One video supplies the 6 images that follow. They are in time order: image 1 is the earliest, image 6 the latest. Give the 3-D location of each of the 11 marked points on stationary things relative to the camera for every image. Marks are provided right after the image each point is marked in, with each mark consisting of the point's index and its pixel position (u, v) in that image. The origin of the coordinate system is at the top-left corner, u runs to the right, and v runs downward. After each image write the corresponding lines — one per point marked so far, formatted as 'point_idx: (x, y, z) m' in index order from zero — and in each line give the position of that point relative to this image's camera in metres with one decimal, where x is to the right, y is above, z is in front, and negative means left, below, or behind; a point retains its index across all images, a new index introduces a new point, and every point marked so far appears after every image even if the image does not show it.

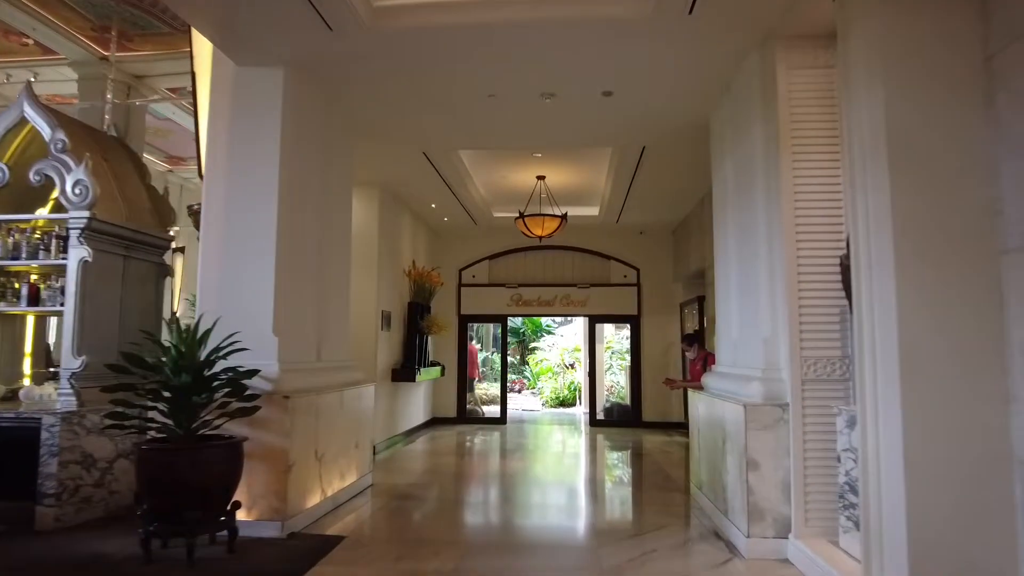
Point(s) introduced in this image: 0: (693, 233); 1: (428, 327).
0: (+2.4, +0.7, +9.6) m
1: (-1.1, -0.5, +9.4) m
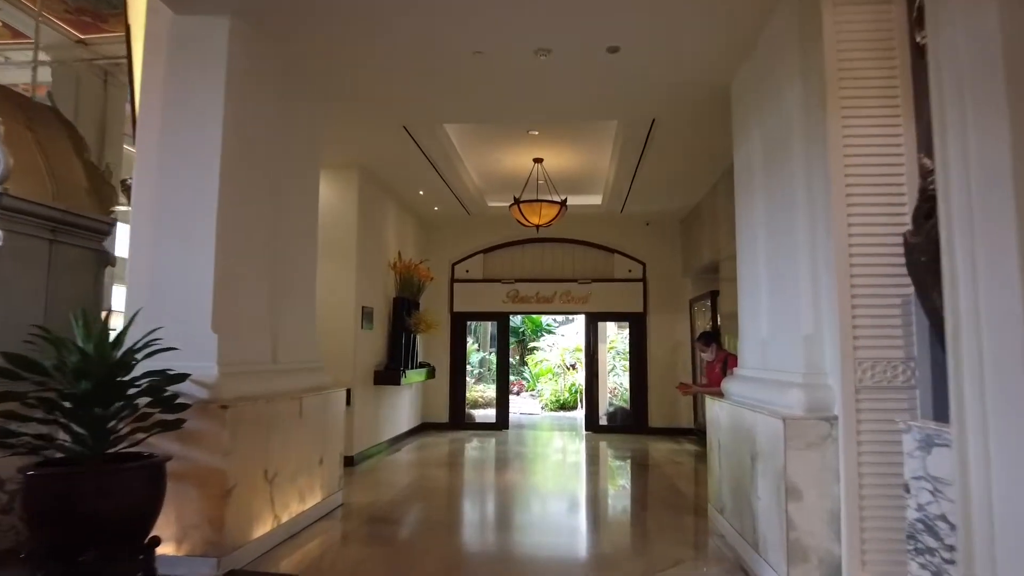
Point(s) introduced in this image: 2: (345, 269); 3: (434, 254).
0: (+2.4, +0.8, +8.8) m
1: (-1.2, -0.5, +8.7) m
2: (-1.7, +0.2, +7.4) m
3: (-1.2, +0.5, +10.8) m
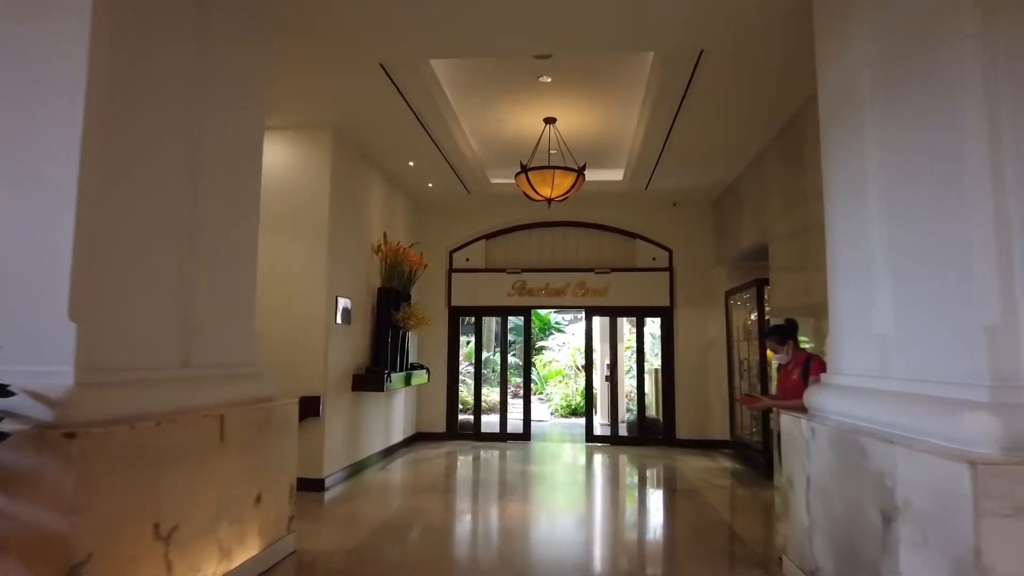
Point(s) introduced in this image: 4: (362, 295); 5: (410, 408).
0: (+2.4, +0.9, +7.5) m
1: (-1.1, -0.3, +7.3) m
2: (-1.7, +0.3, +6.1) m
3: (-1.1, +0.6, +9.4) m
4: (-1.4, -0.1, +6.9) m
5: (-1.3, -1.5, +8.9) m
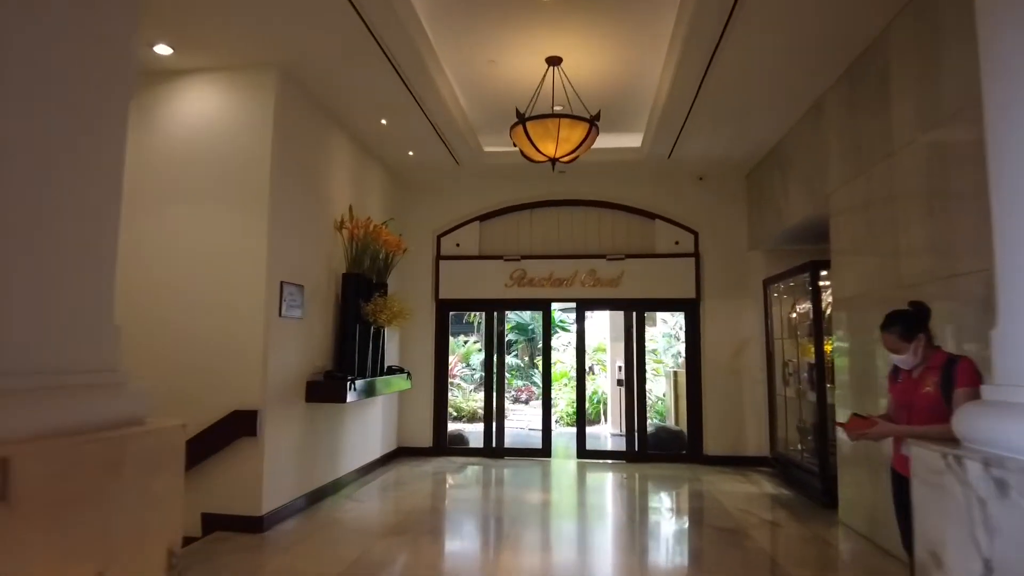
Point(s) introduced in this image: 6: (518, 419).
0: (+2.4, +1.0, +6.1) m
1: (-1.1, -0.2, +6.0) m
2: (-1.7, +0.4, +4.8) m
3: (-1.1, +0.7, +8.1) m
4: (-1.5, 0.0, +5.6) m
5: (-1.3, -1.4, +7.6) m
6: (+0.1, -1.4, +8.0) m
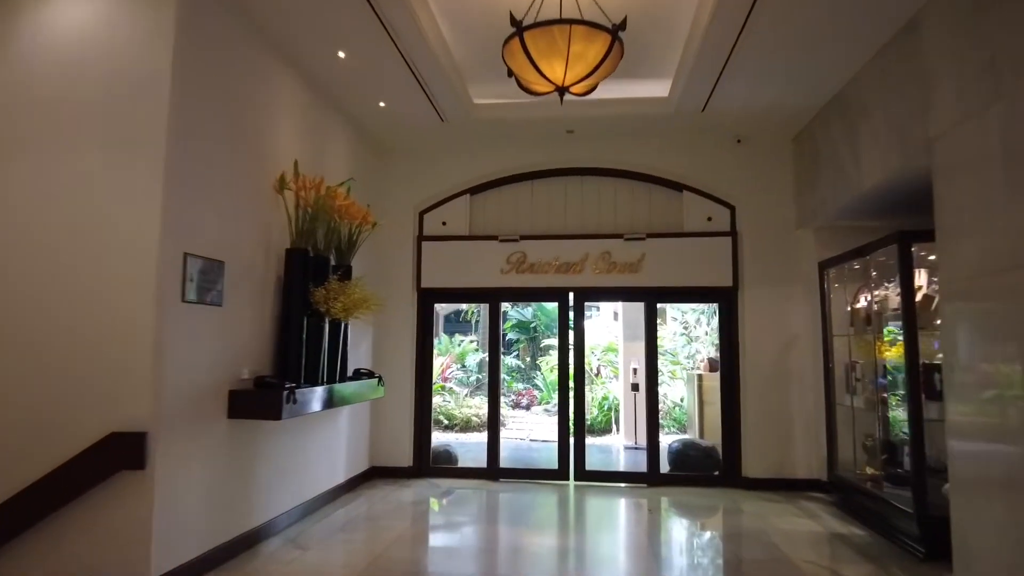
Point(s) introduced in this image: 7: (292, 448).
0: (+2.4, +1.2, +4.7) m
1: (-1.2, -0.1, +4.6) m
2: (-1.8, +0.6, +3.4) m
3: (-1.1, +0.9, +6.7) m
4: (-1.5, +0.2, +4.2) m
5: (-1.3, -1.2, +6.2) m
6: (0.0, -1.3, +6.6) m
7: (-1.5, -1.1, +4.9) m
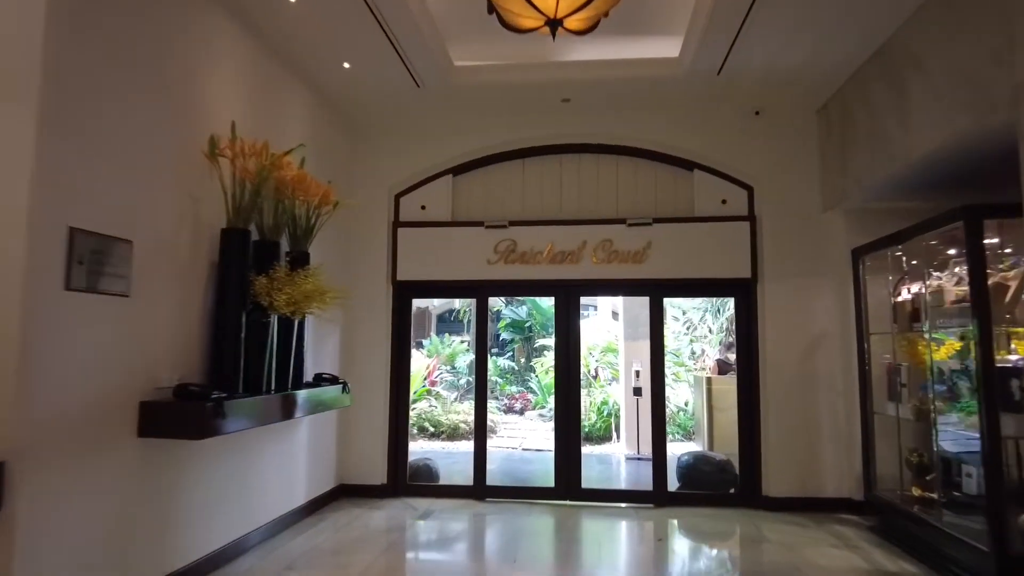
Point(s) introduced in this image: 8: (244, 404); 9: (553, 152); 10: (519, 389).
0: (+2.3, +1.2, +3.9) m
1: (-1.3, 0.0, +3.8) m
2: (-1.9, +0.6, +2.6) m
3: (-1.2, +0.9, +6.0) m
4: (-1.6, +0.2, +3.5) m
5: (-1.4, -1.2, +5.4) m
6: (-0.1, -1.2, +5.8) m
7: (-1.6, -1.0, +4.1) m
8: (-1.3, -0.6, +3.5) m
9: (+0.3, +1.1, +5.9) m
10: (0.0, -0.8, +5.9) m
